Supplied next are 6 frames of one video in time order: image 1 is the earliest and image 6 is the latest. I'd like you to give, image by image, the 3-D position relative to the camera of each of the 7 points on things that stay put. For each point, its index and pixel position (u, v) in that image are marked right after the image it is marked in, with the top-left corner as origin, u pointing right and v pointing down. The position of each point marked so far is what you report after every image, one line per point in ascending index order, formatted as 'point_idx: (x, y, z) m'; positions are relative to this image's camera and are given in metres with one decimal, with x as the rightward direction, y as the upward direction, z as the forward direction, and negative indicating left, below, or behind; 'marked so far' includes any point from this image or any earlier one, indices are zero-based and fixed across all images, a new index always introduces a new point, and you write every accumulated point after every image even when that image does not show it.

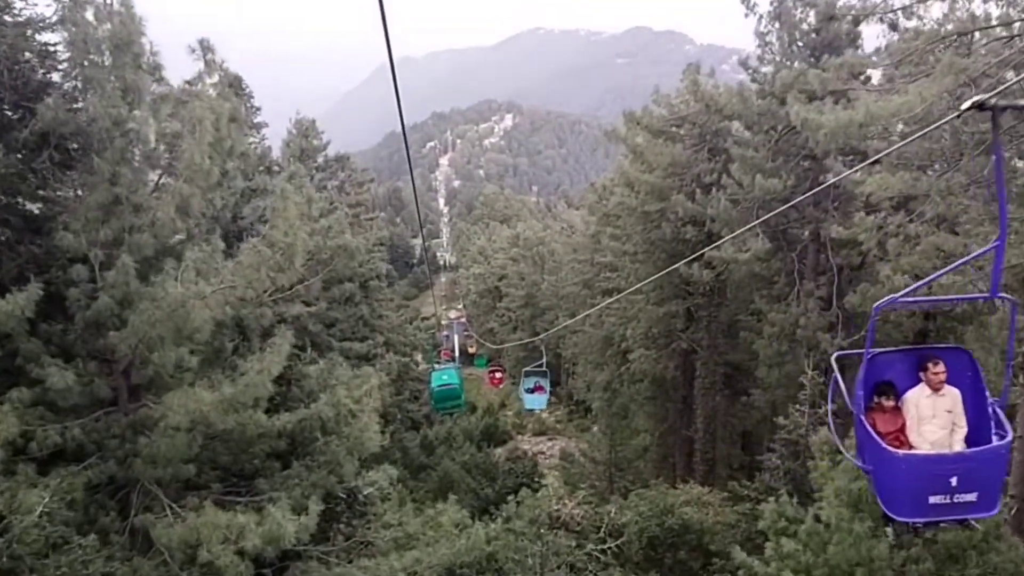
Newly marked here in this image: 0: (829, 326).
0: (+5.5, -0.7, +13.1) m
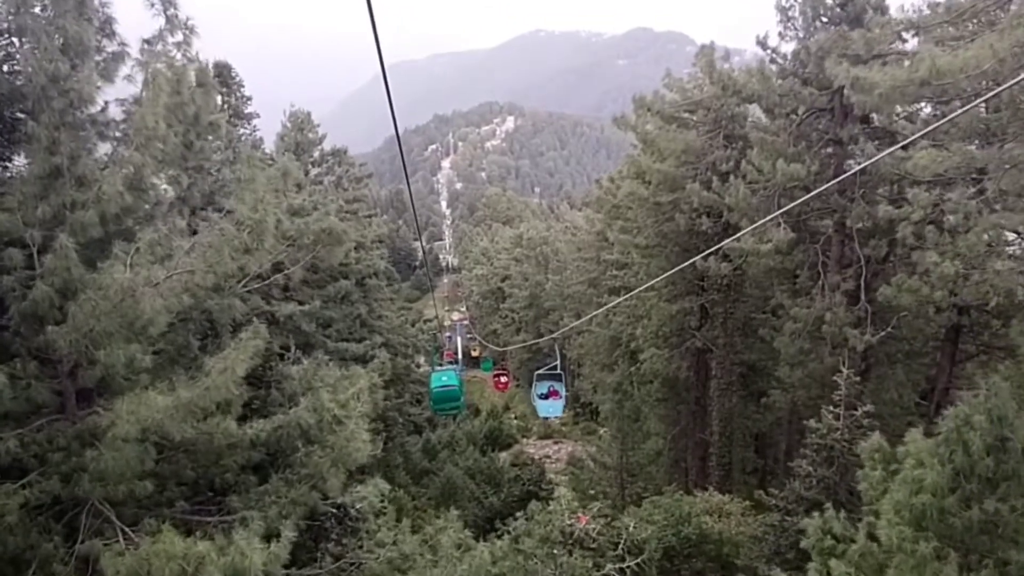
0: (+5.6, -0.6, +12.3) m
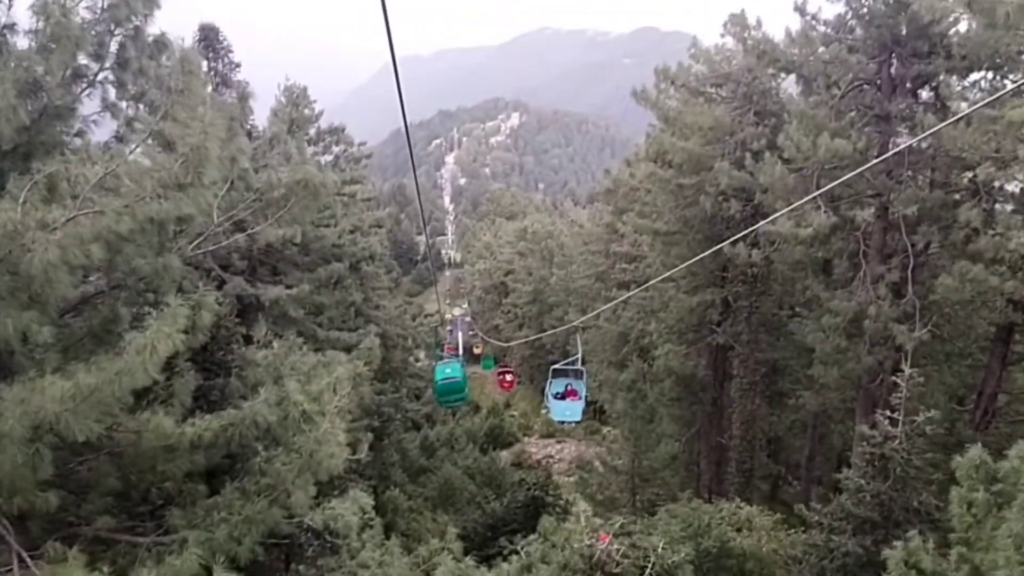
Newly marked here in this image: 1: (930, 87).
0: (+5.7, -0.4, +11.1) m
1: (+6.0, +2.9, +10.9) m
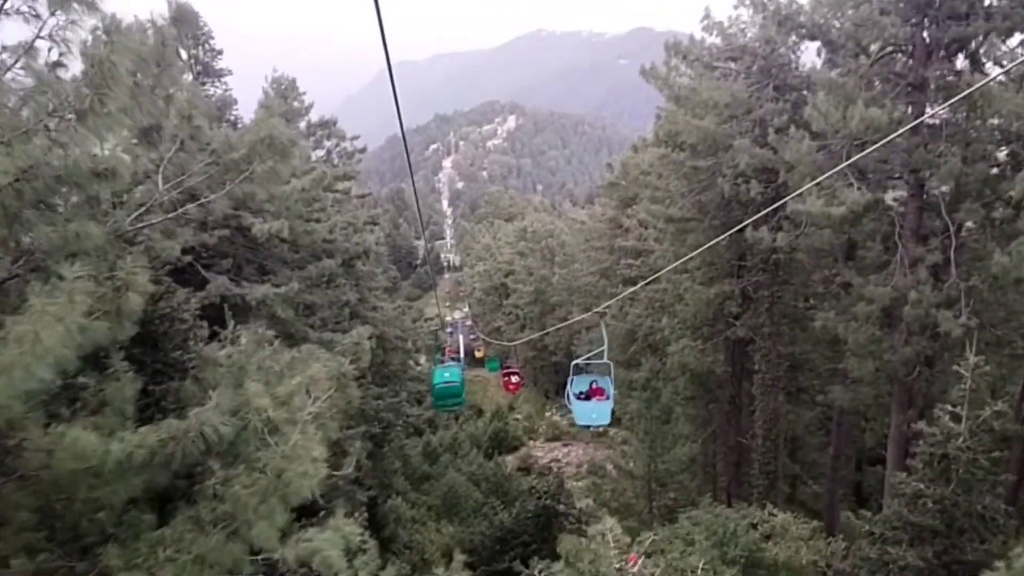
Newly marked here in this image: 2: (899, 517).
0: (+5.8, -0.2, +10.1) m
1: (+6.1, +3.2, +9.9) m
2: (+3.8, -2.3, +7.3) m
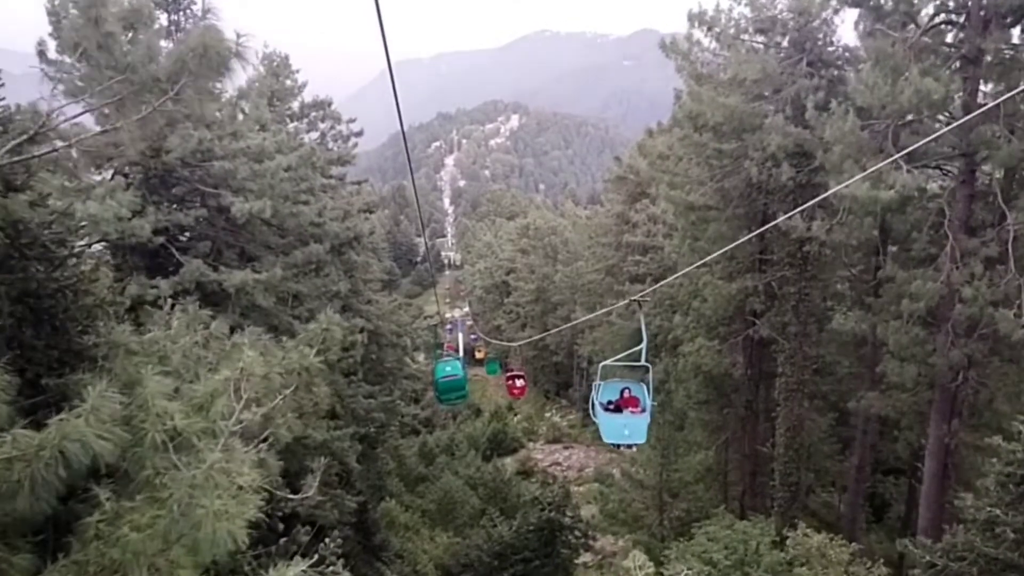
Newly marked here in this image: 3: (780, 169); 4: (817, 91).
0: (+5.9, -0.2, +9.1) m
1: (+6.2, +3.2, +8.9) m
2: (+3.8, -2.2, +6.3) m
3: (+3.8, +1.7, +10.7) m
4: (+4.2, +2.7, +10.4) m
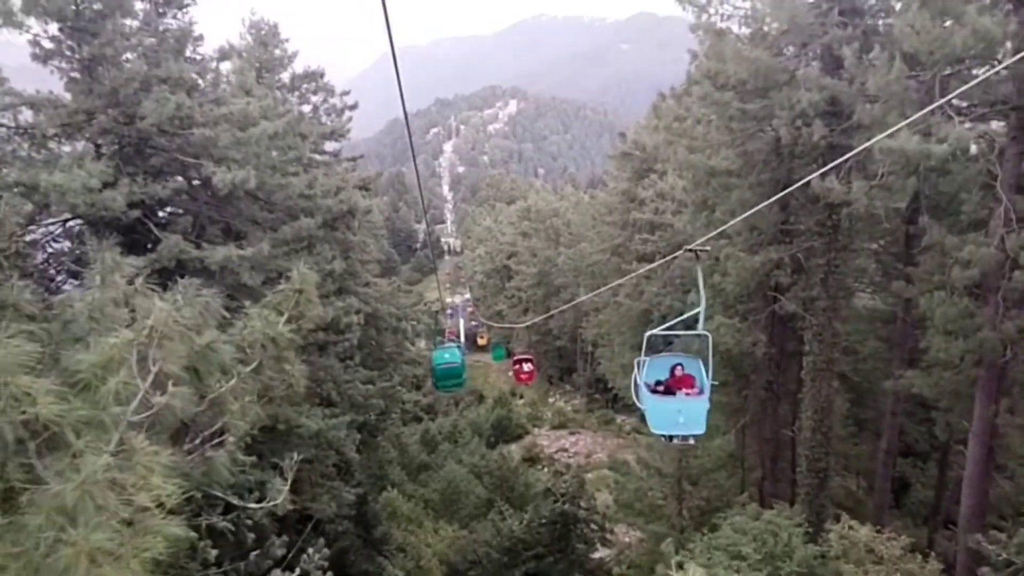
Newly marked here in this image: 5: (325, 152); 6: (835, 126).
0: (+6.0, +0.2, +8.2) m
1: (+6.2, +3.6, +8.0) m
2: (+3.9, -1.9, +5.5) m
3: (+3.9, +2.1, +9.8) m
4: (+4.3, +3.1, +9.5) m
5: (-3.7, +2.8, +14.9) m
6: (+4.3, +2.1, +10.0) m
